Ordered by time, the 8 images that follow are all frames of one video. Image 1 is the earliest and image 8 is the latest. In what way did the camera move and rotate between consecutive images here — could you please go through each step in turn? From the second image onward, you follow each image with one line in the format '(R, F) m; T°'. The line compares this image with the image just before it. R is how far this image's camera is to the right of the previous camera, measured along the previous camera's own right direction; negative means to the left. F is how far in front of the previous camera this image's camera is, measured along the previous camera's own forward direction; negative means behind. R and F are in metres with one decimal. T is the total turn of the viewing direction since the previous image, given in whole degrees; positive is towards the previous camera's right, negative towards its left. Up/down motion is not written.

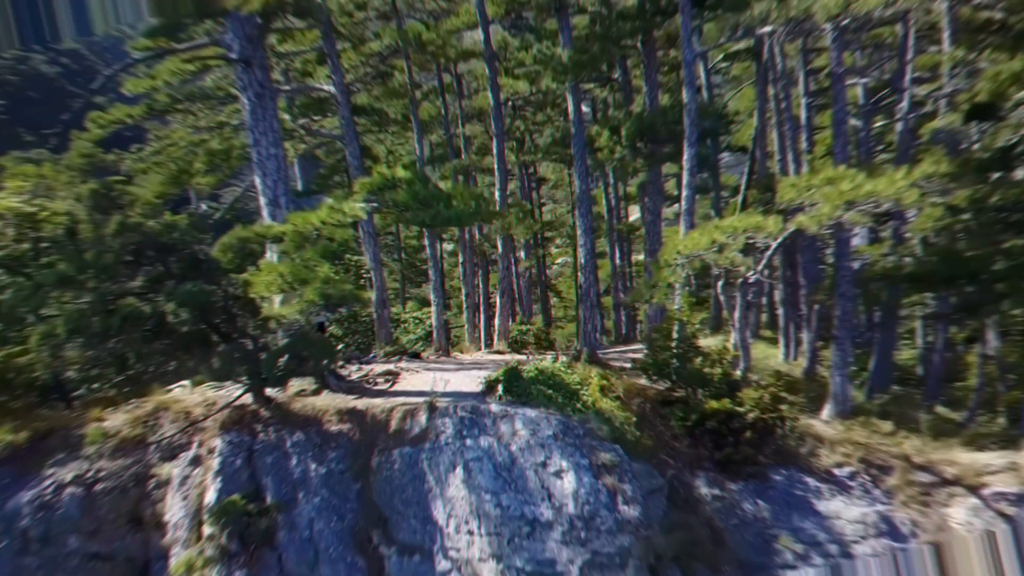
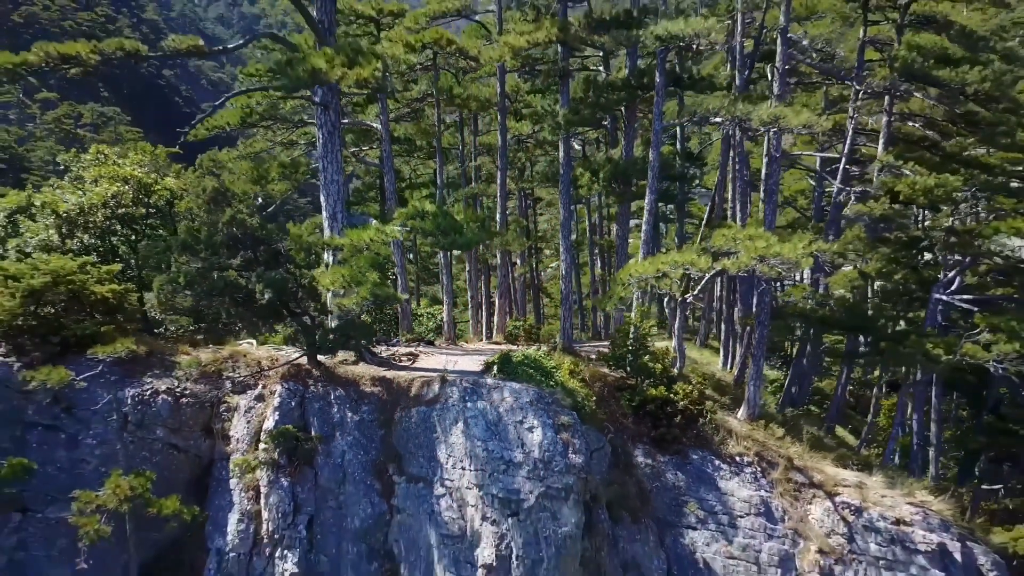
(-0.2, -1.8) m; +2°
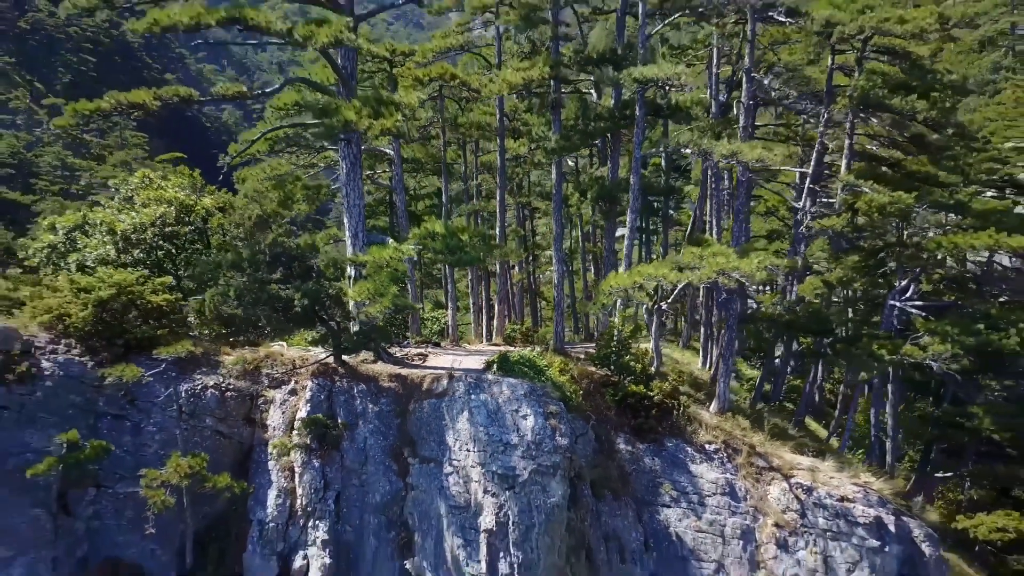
(0.0, -1.2) m; 0°
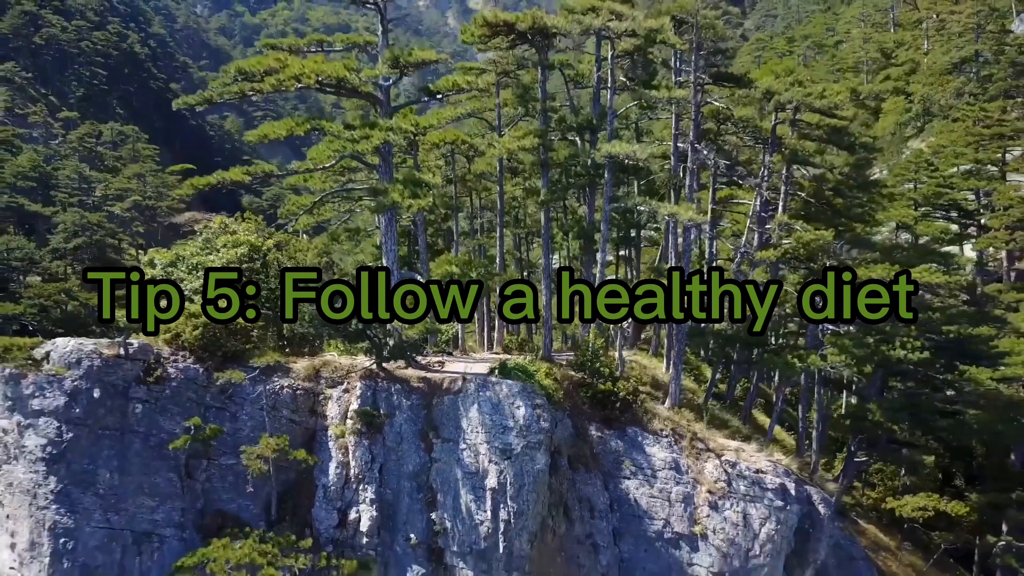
(0.0, -2.8) m; 0°
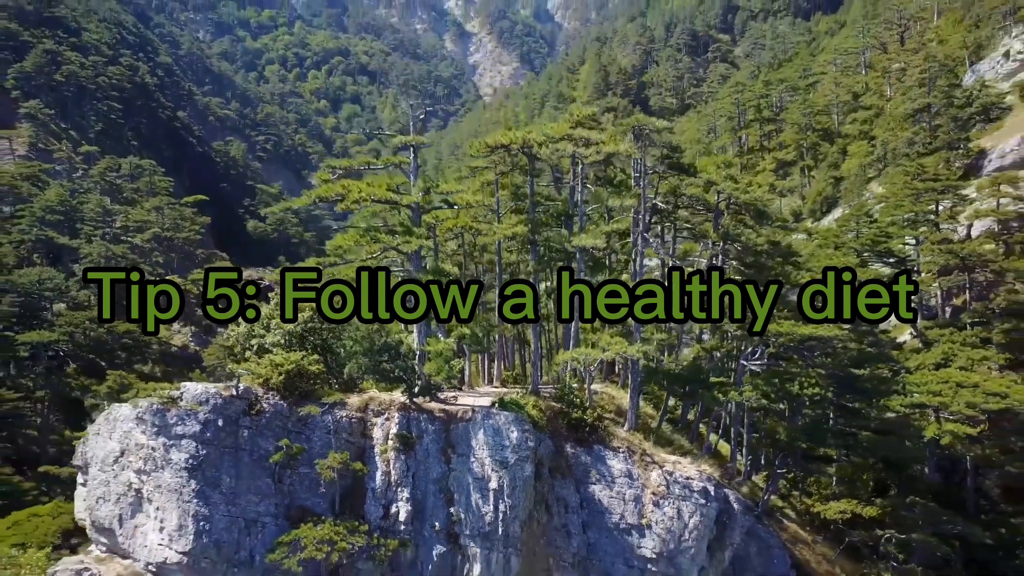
(0.0, -4.2) m; 0°
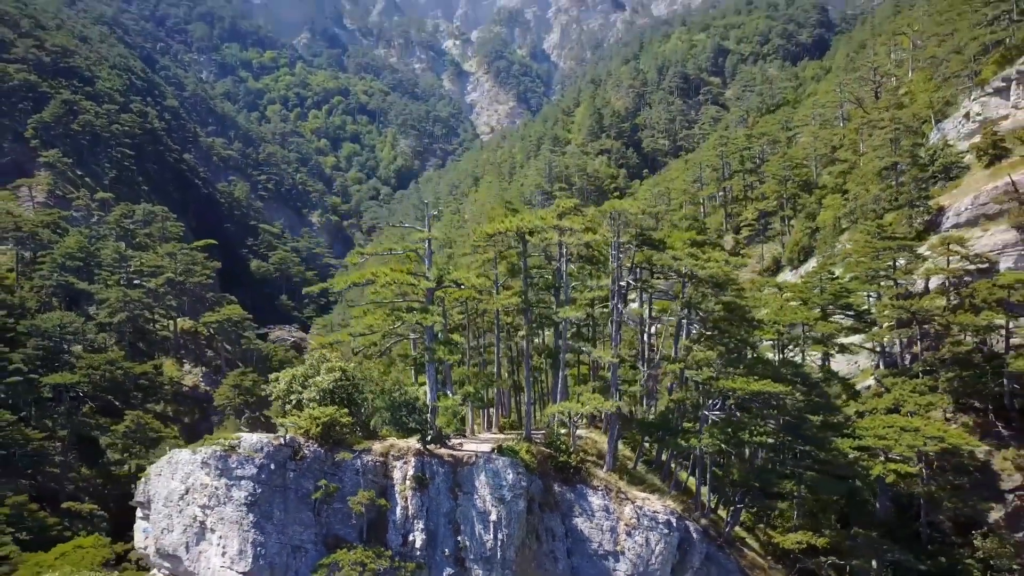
(0.0, -3.3) m; 0°
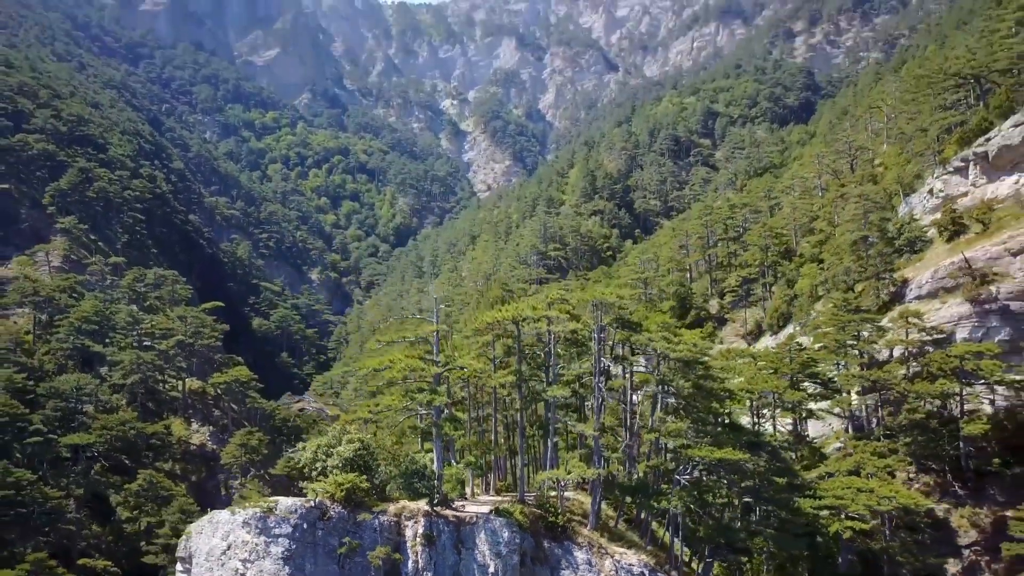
(0.0, -3.4) m; 0°
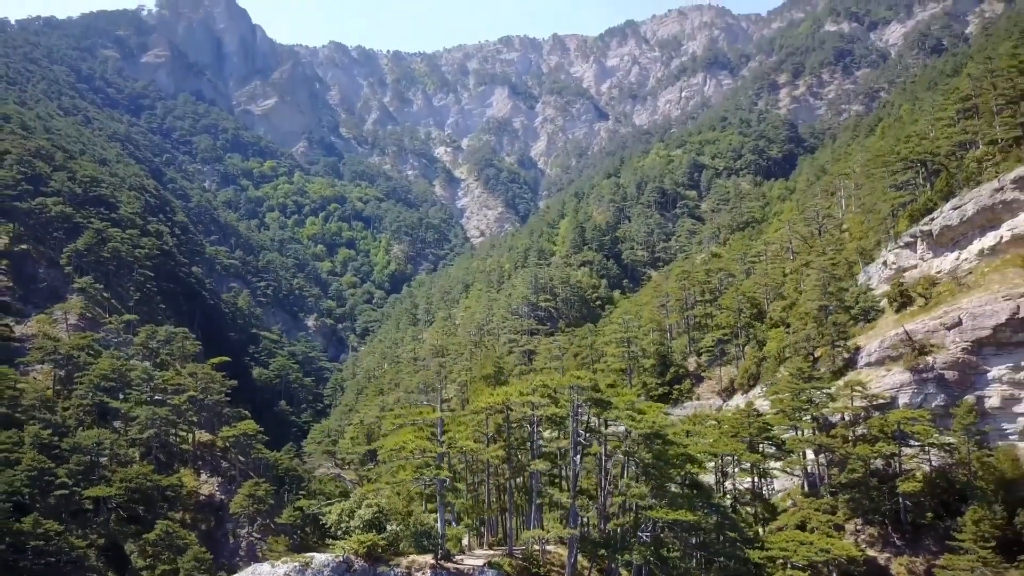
(+0.1, -5.3) m; +1°
